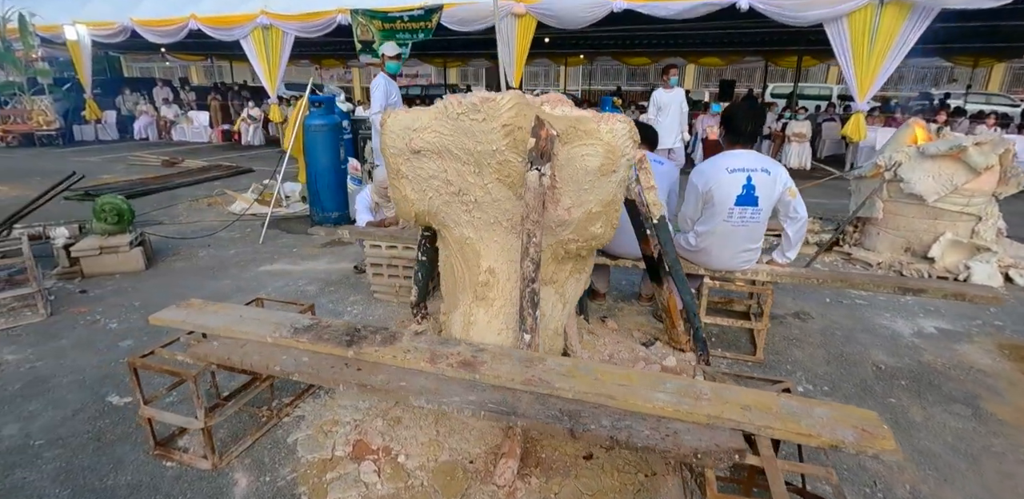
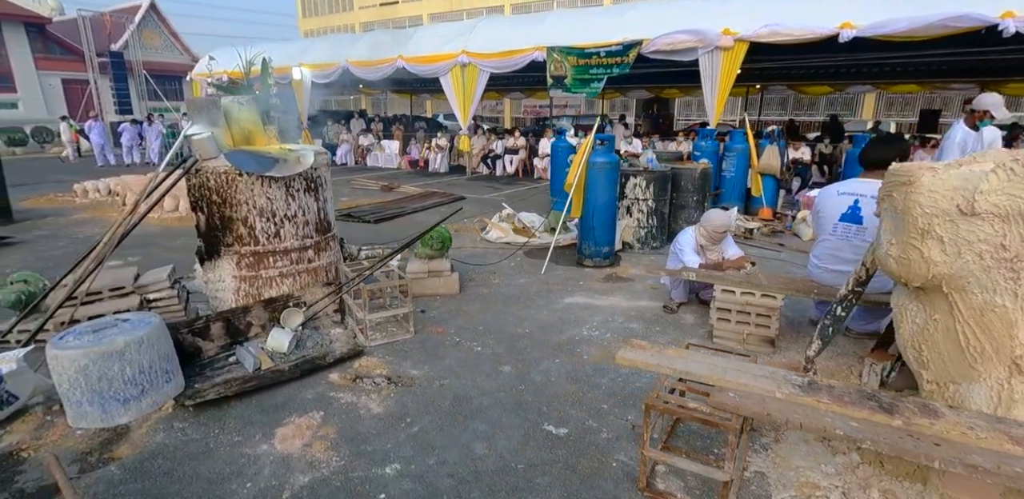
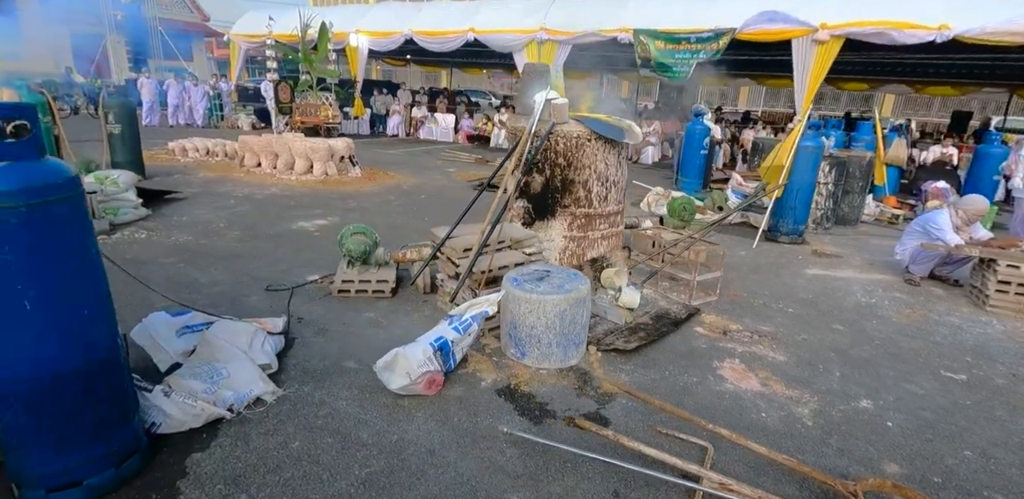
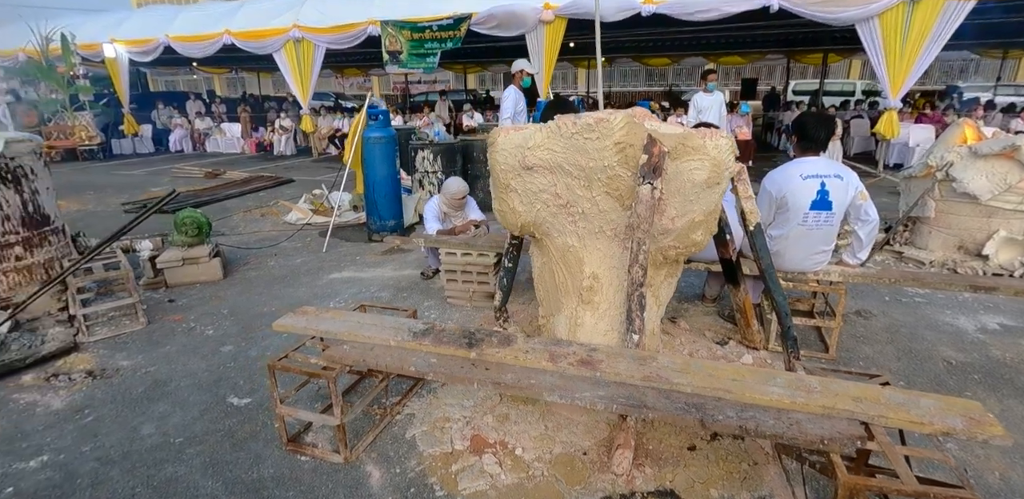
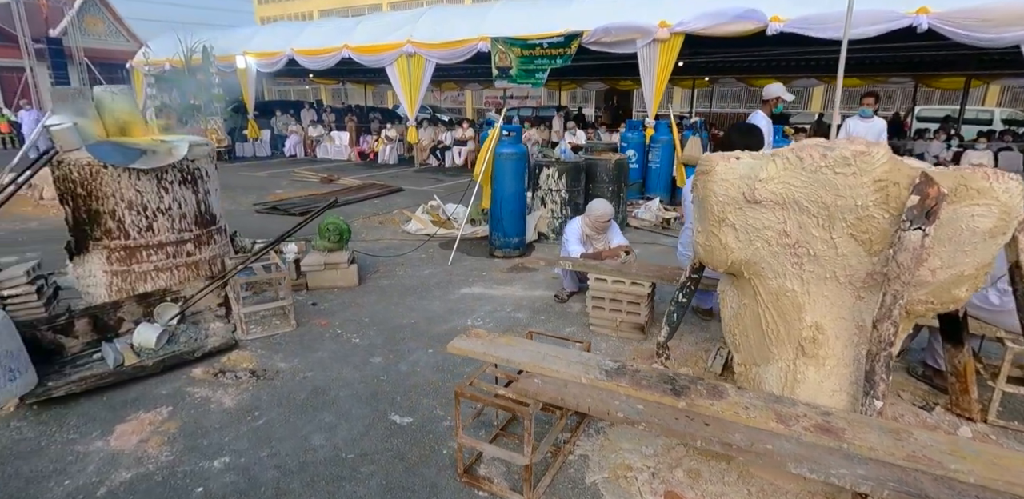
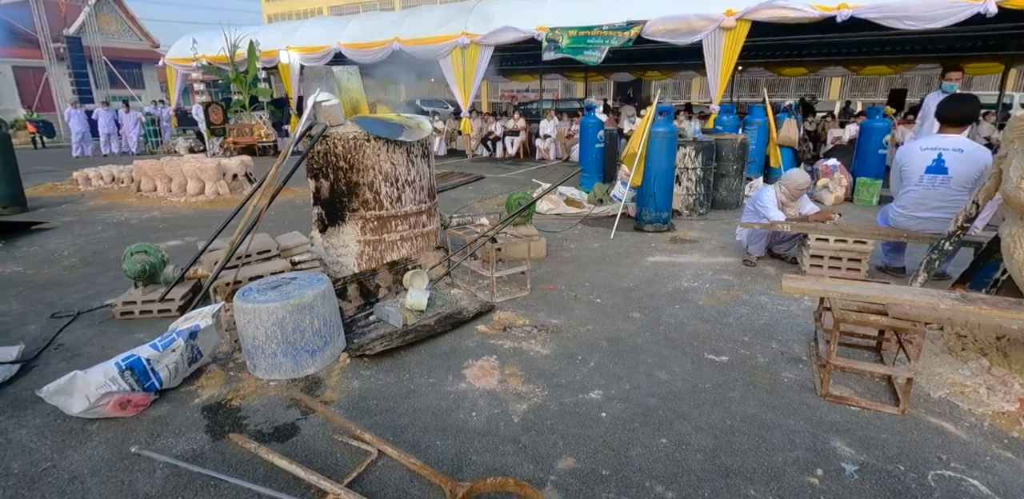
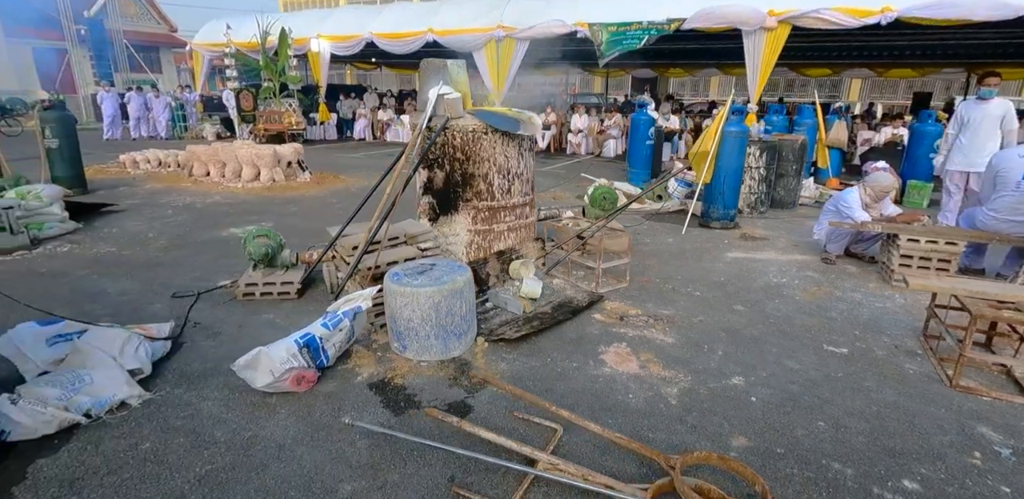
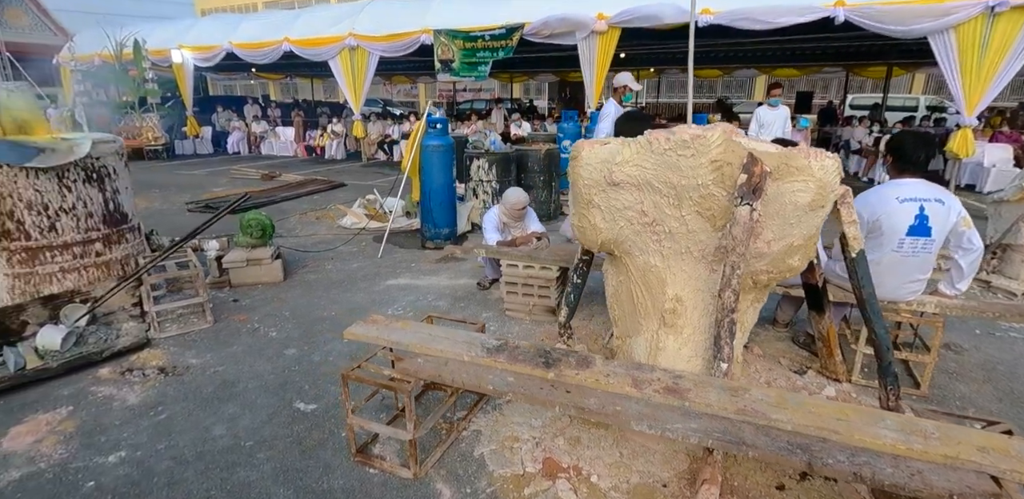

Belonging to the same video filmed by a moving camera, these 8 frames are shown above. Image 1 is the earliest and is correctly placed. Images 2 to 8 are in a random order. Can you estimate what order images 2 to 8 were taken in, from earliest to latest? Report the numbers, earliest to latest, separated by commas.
4, 8, 5, 2, 6, 7, 3
